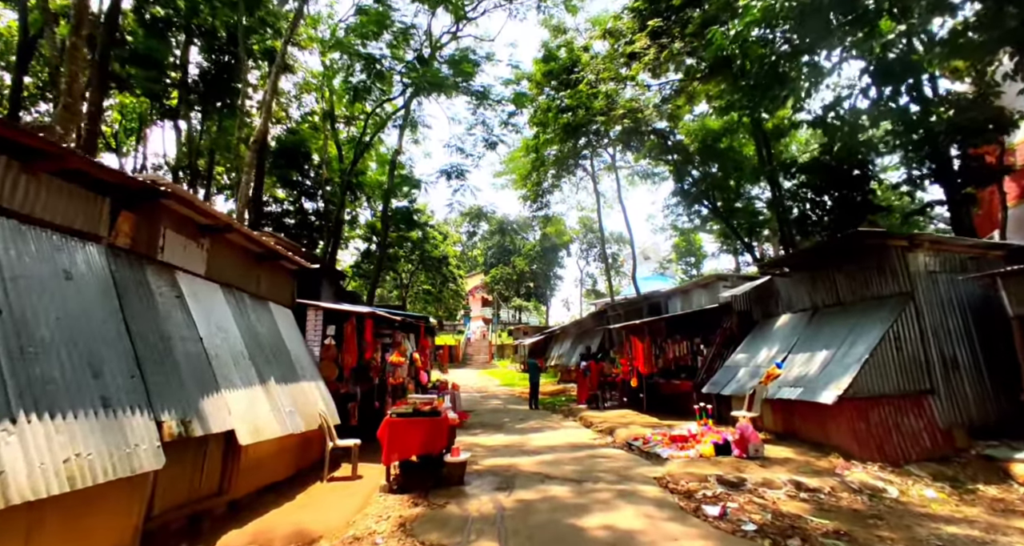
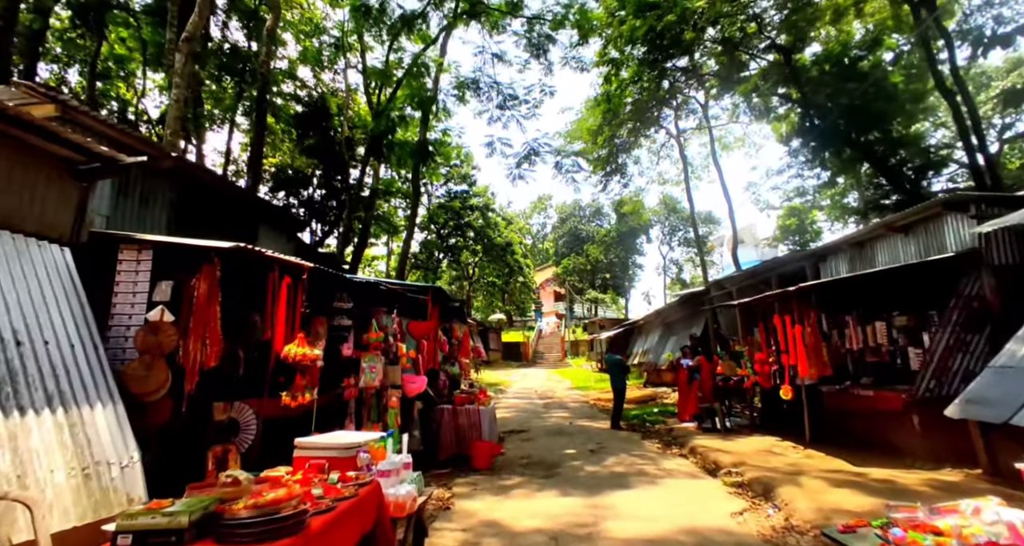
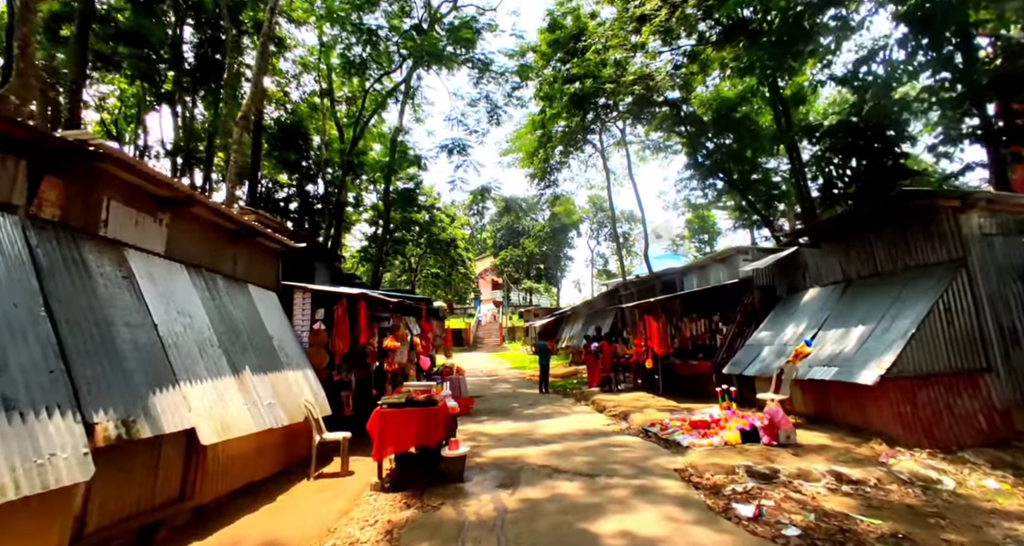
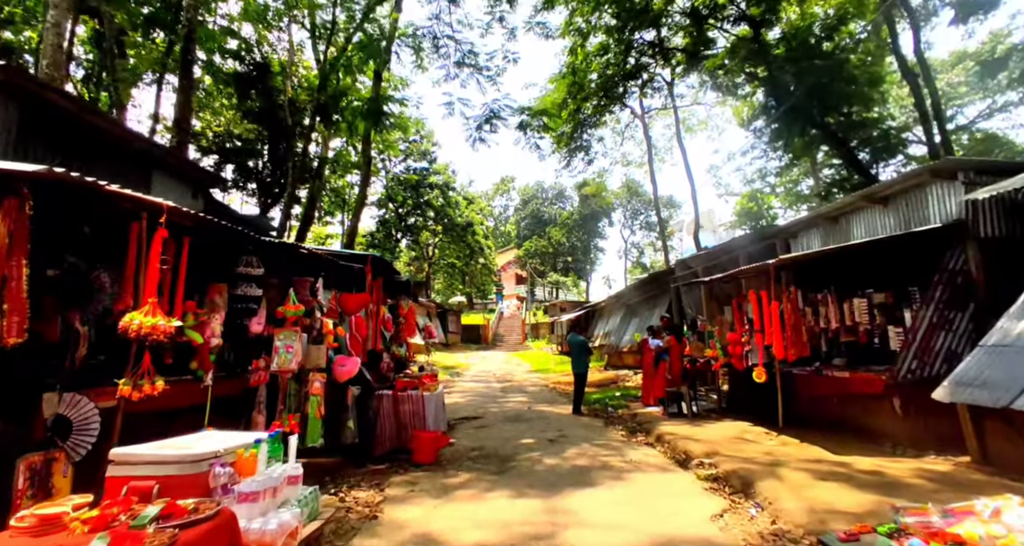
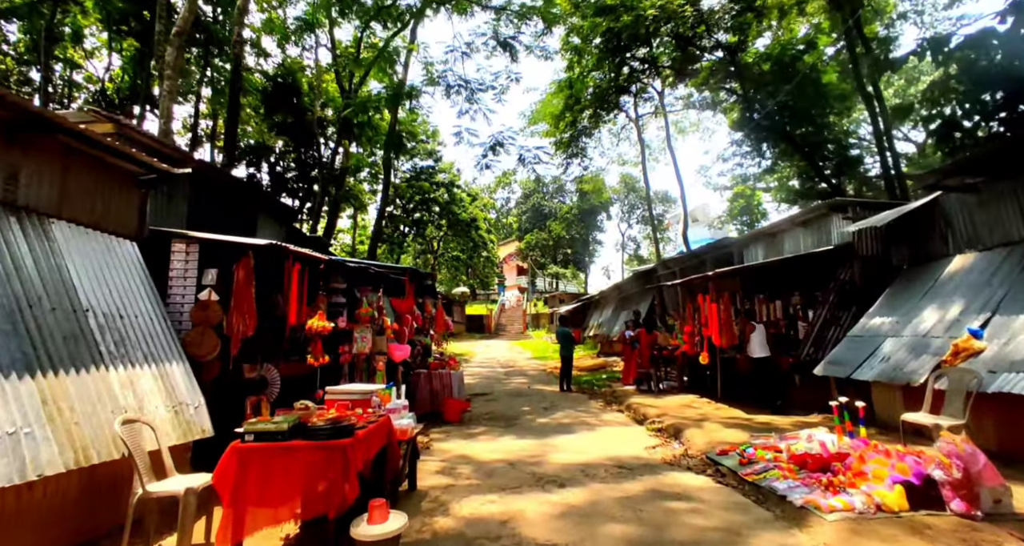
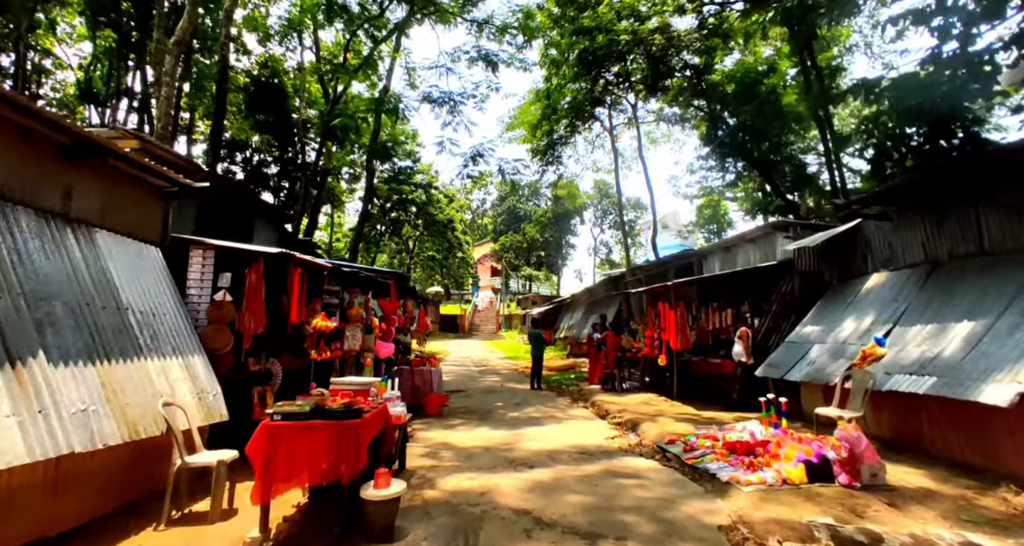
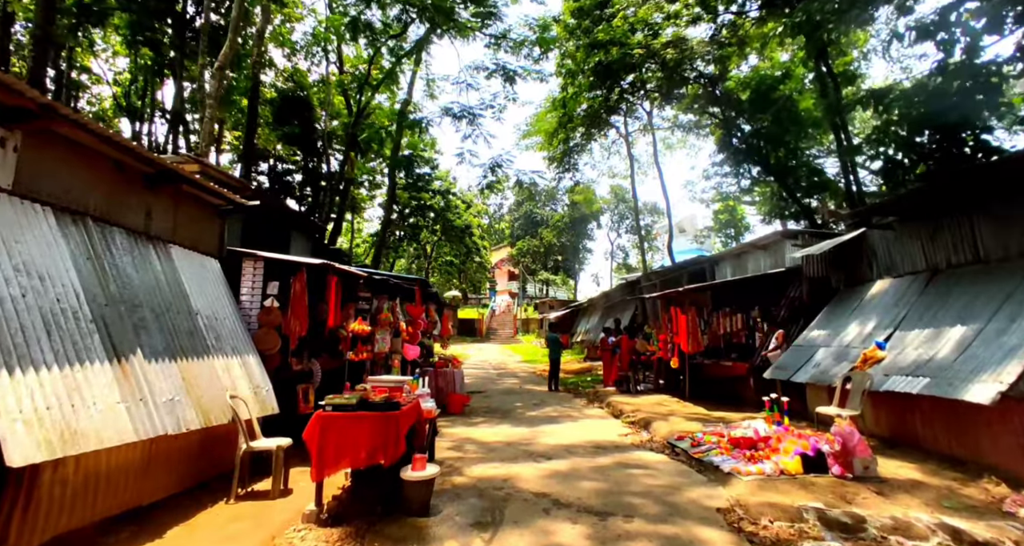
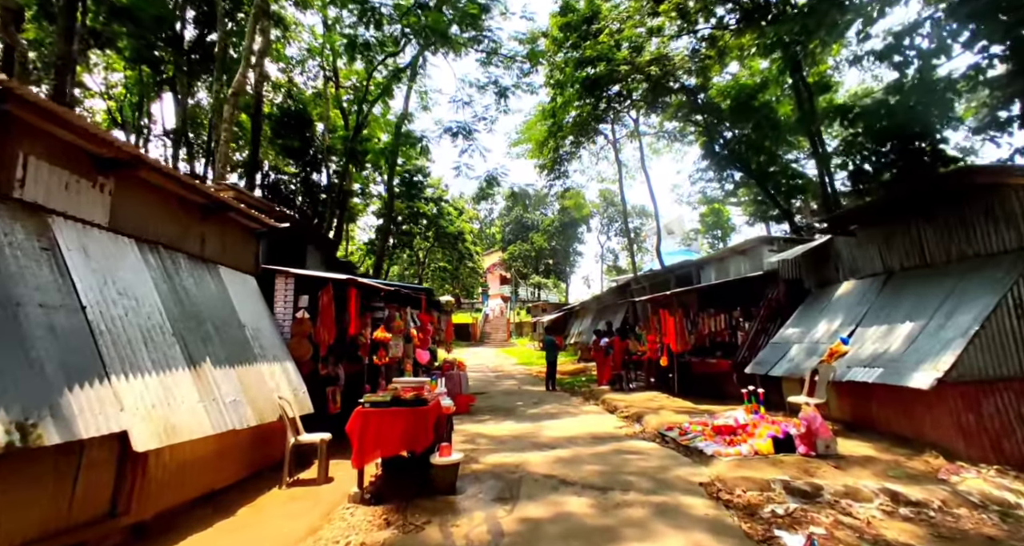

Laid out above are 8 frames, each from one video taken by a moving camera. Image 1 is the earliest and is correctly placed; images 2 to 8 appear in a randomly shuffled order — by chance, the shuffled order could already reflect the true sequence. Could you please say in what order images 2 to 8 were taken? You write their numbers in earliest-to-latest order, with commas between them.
3, 8, 7, 6, 5, 2, 4
